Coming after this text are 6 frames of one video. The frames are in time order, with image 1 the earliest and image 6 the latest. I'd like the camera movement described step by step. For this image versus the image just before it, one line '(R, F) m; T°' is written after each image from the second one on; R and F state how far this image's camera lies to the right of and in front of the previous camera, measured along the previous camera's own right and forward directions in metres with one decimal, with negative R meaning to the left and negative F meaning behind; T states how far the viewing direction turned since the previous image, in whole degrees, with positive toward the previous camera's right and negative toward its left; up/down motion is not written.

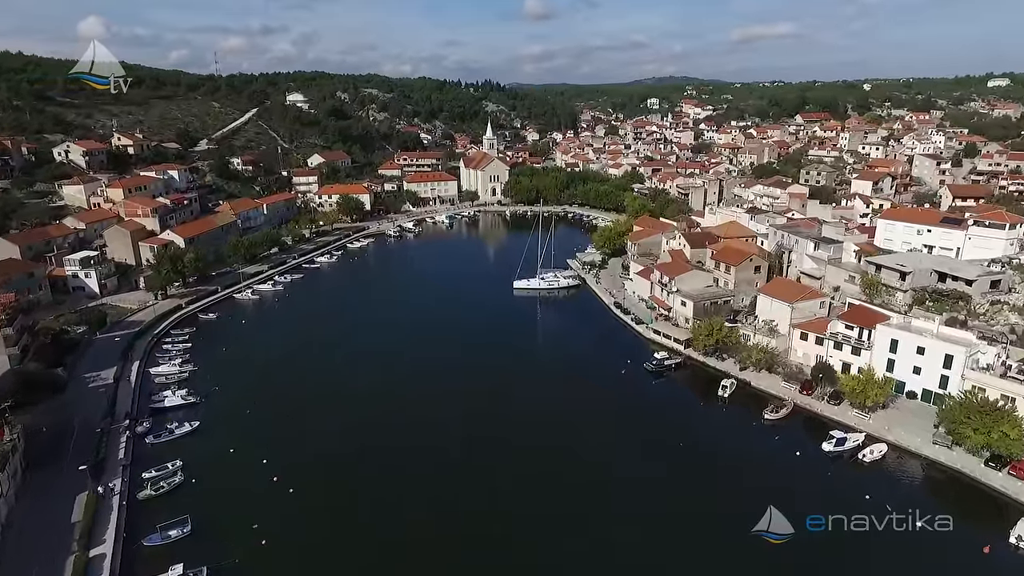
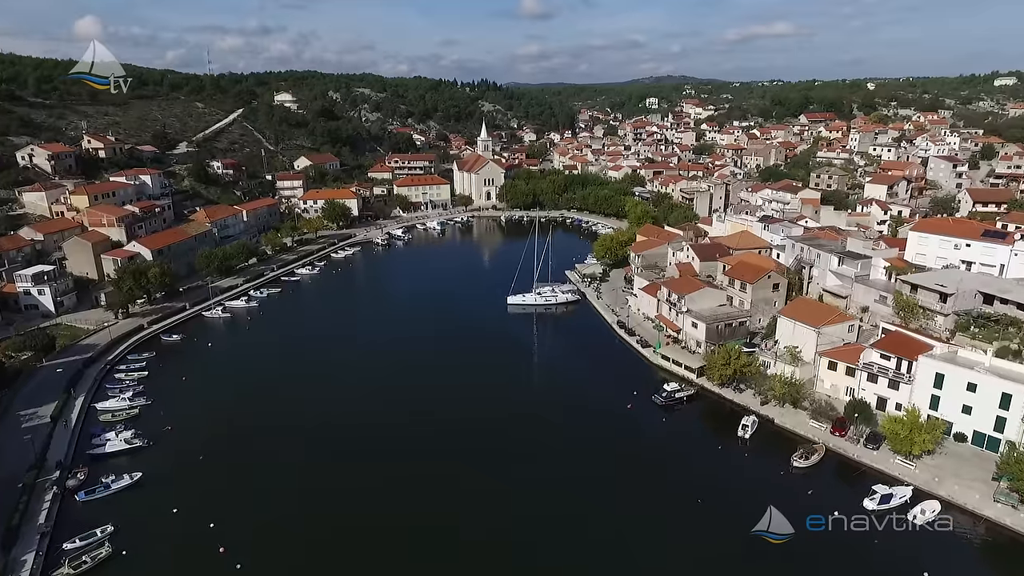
(+0.2, +2.8) m; 0°
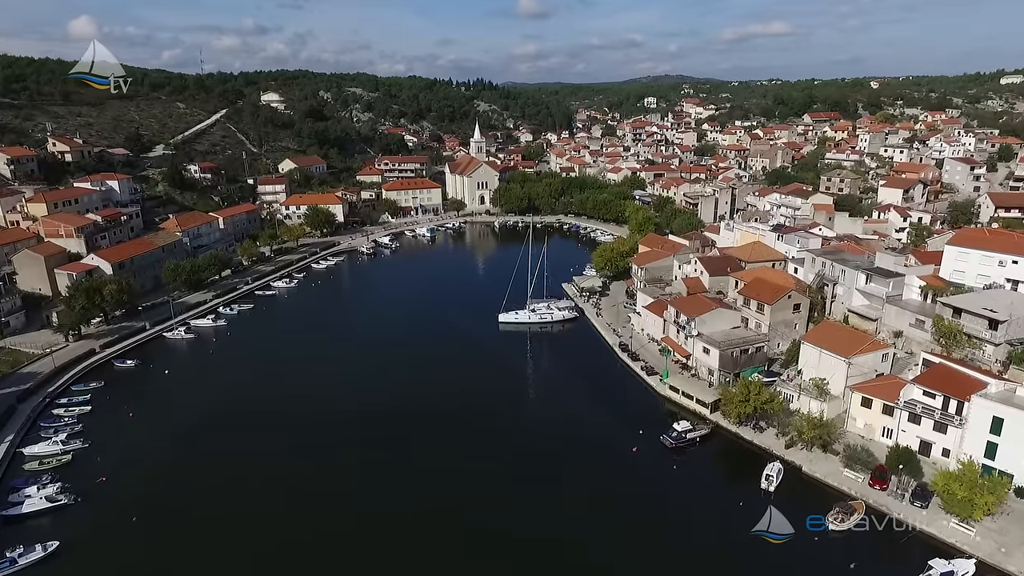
(+0.4, +2.9) m; 0°
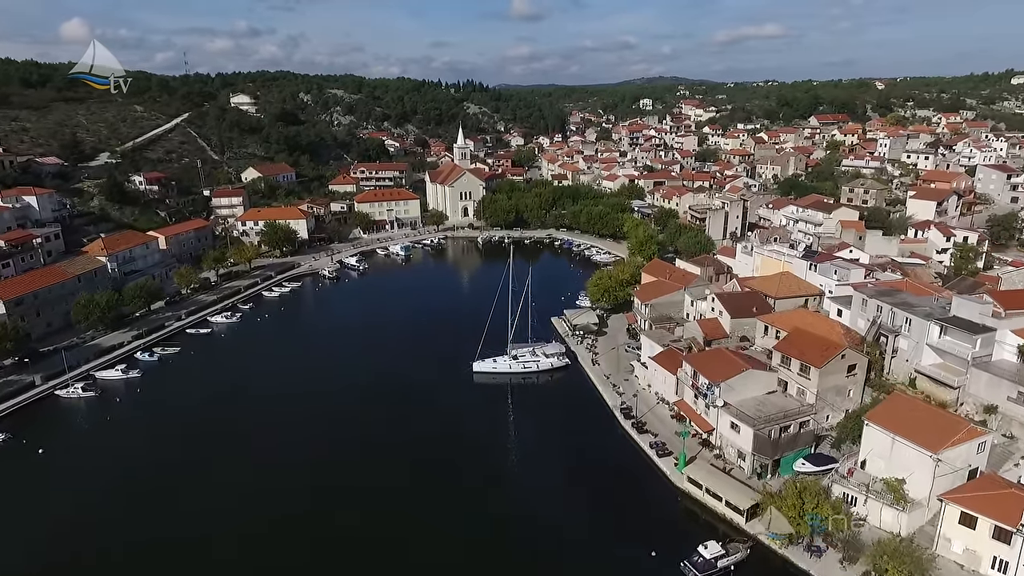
(+0.9, +5.6) m; 0°
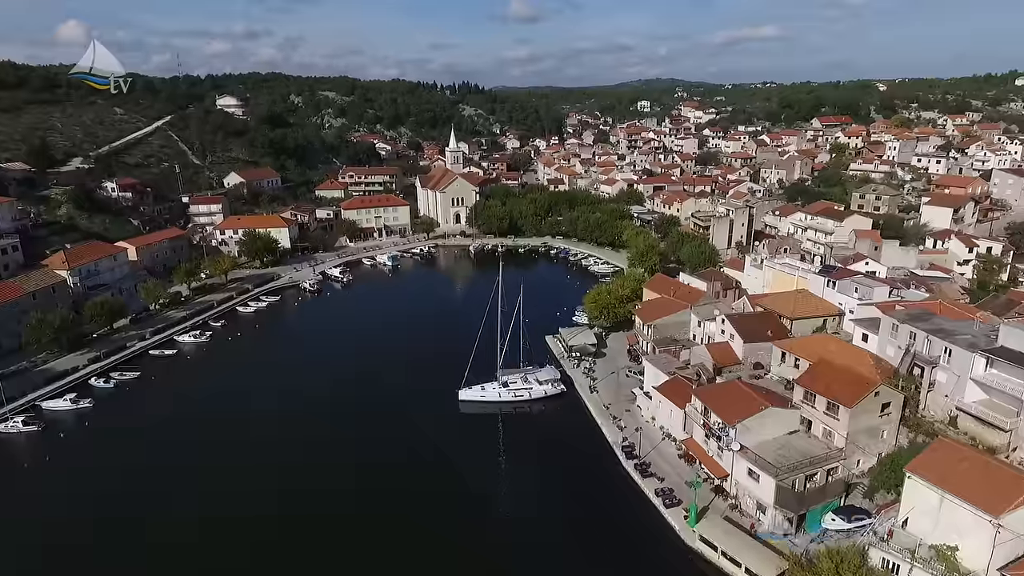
(+0.4, +2.3) m; 0°
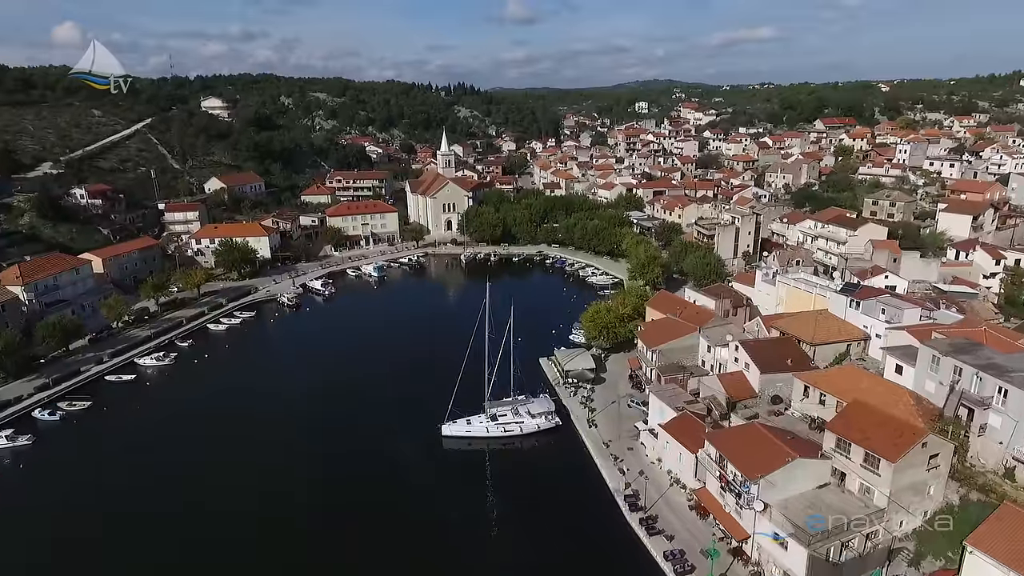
(+0.3, +2.4) m; 0°
